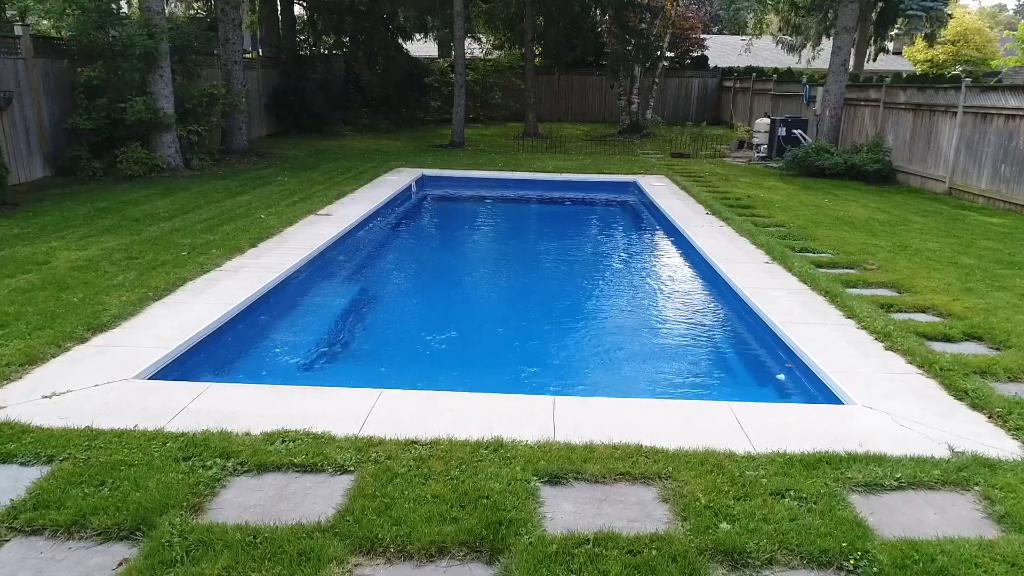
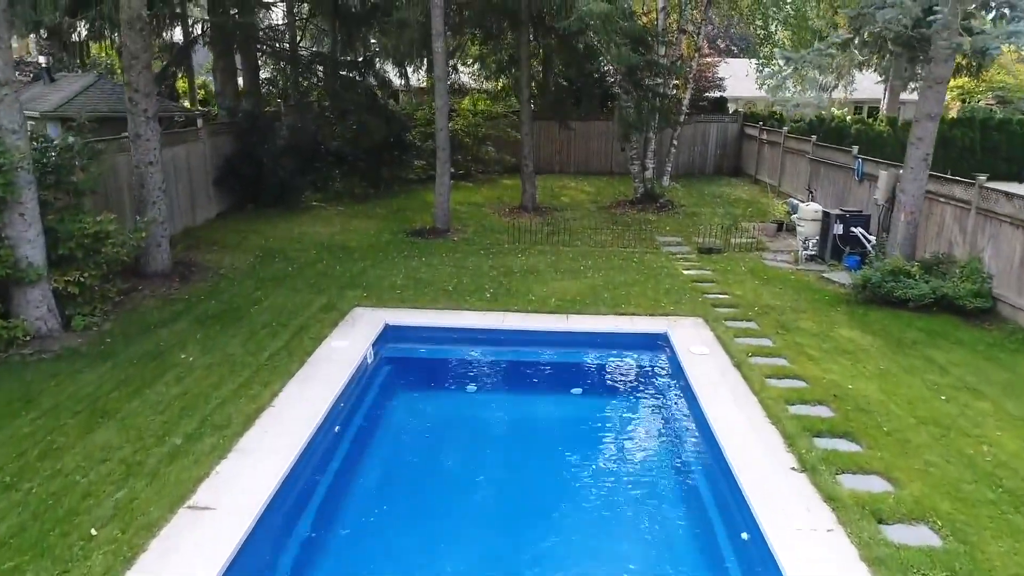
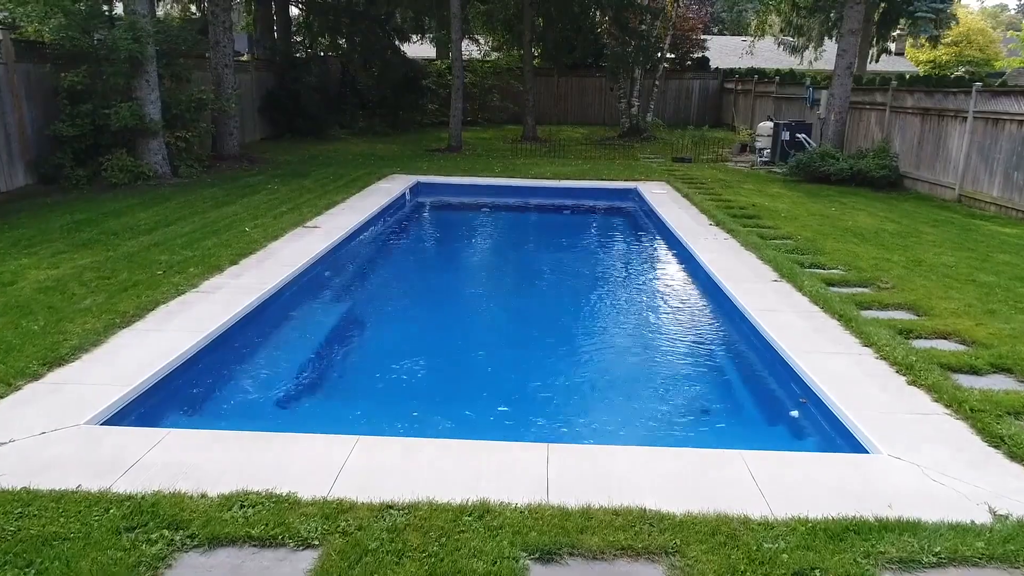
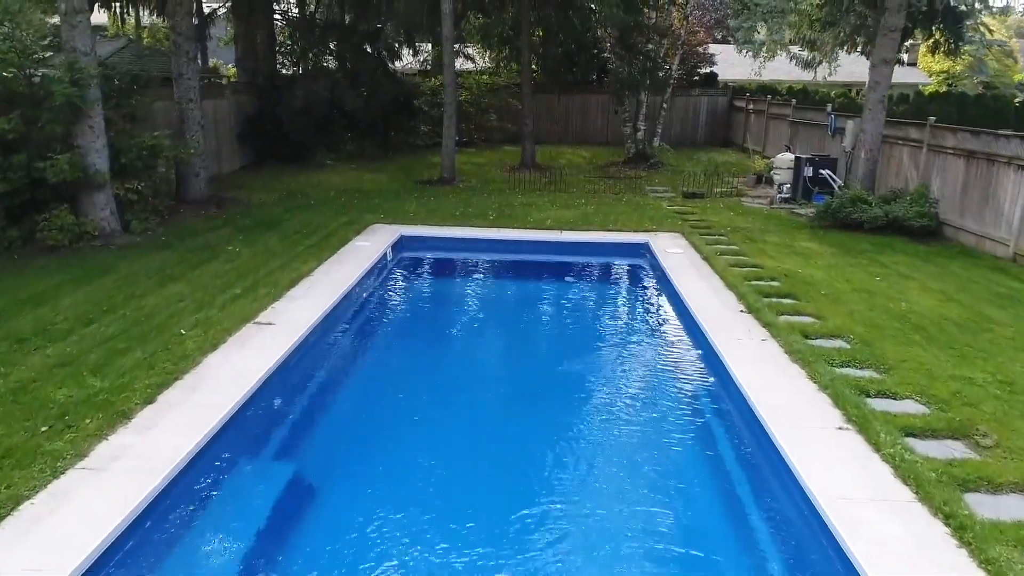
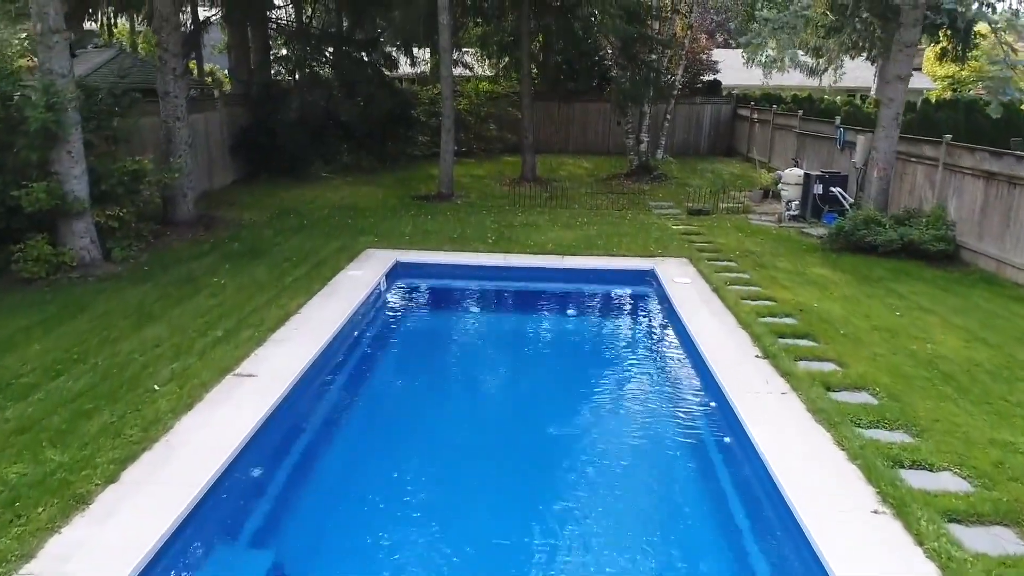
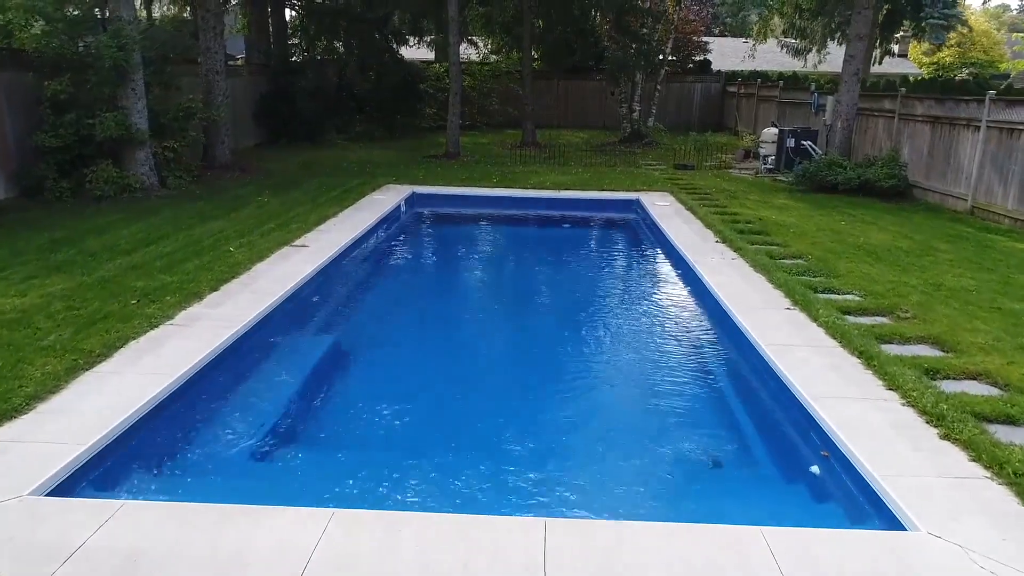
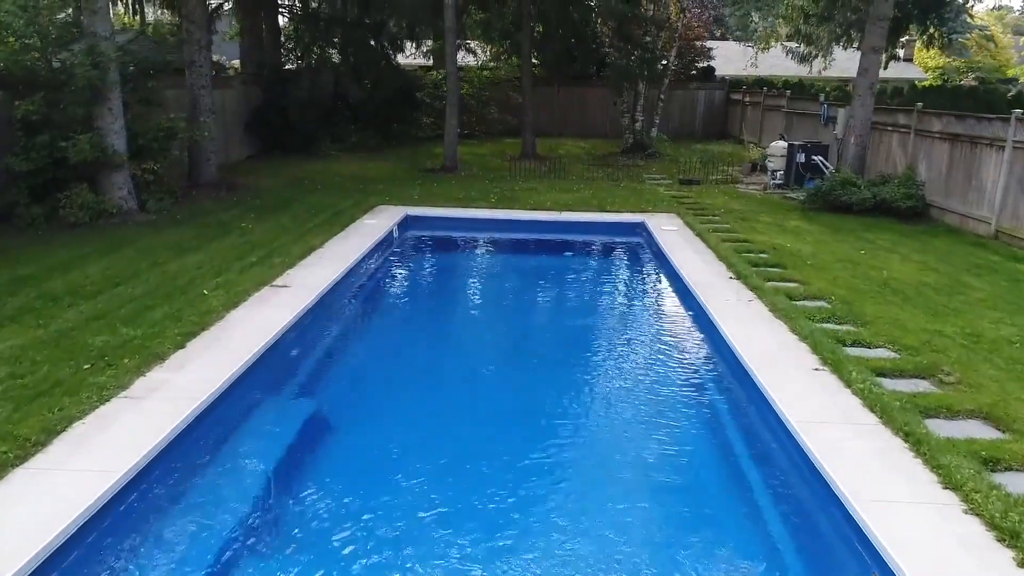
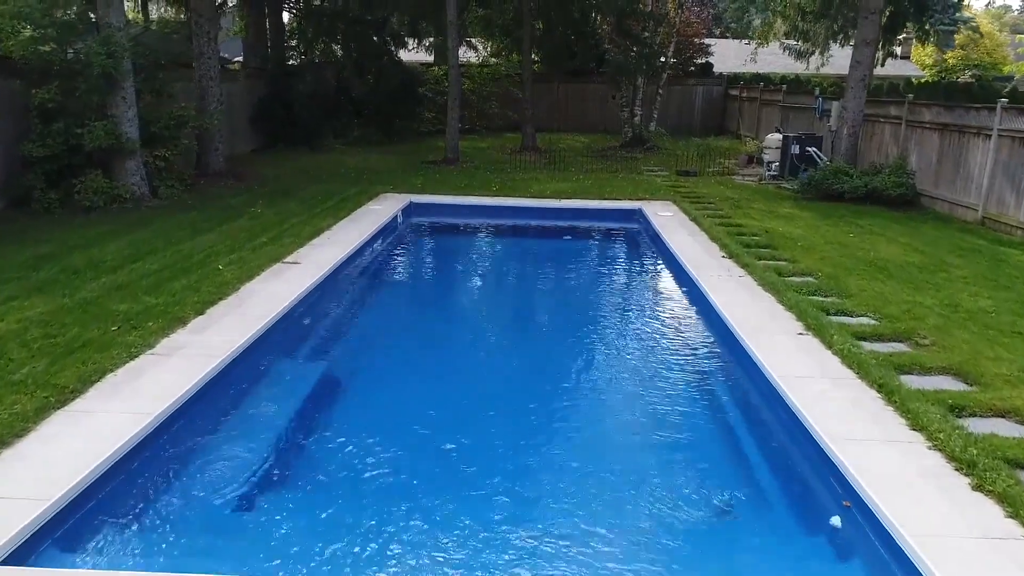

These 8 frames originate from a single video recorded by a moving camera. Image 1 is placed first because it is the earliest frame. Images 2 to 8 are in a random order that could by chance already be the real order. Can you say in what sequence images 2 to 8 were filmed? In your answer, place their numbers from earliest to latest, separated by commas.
3, 6, 8, 7, 4, 5, 2
